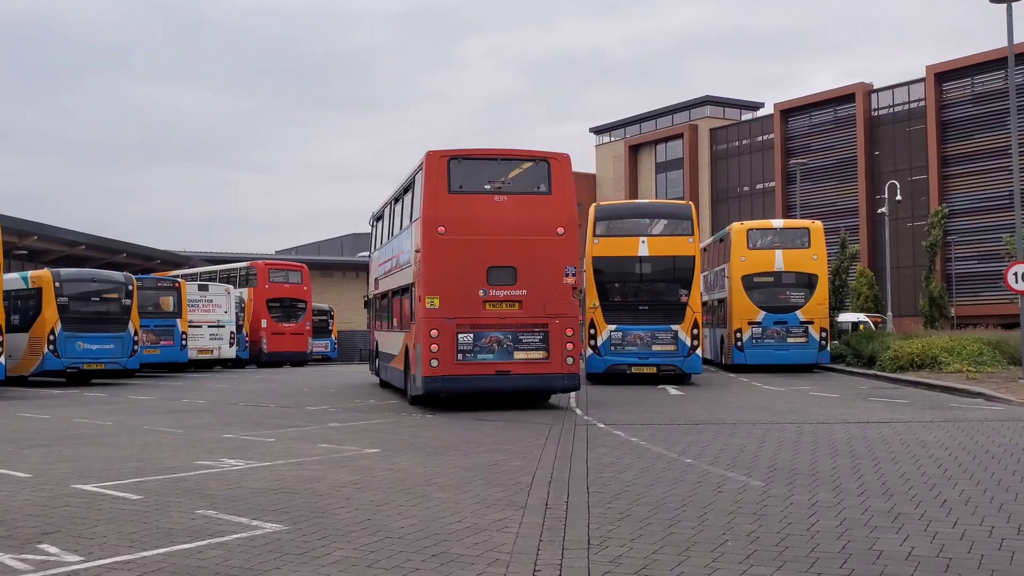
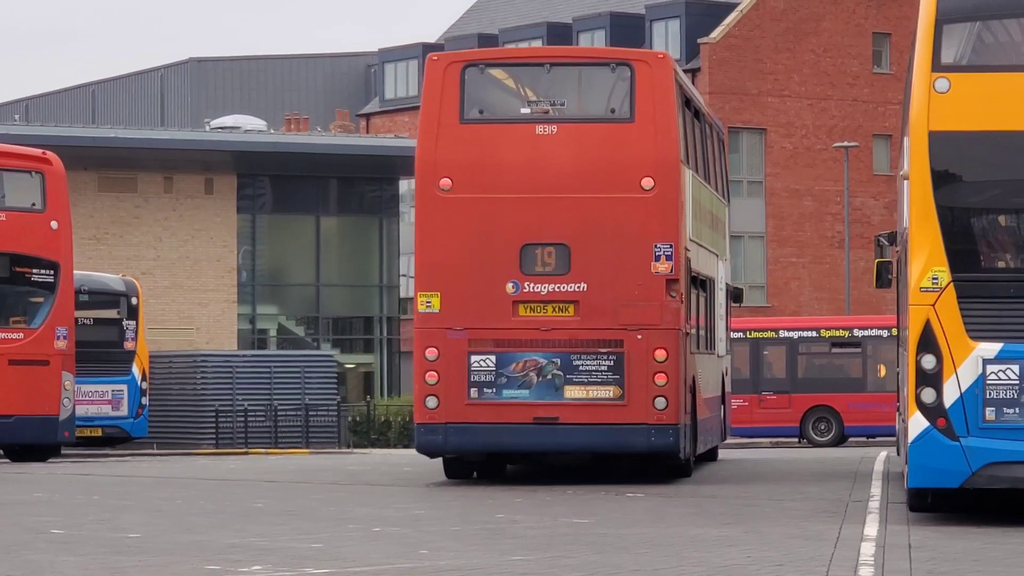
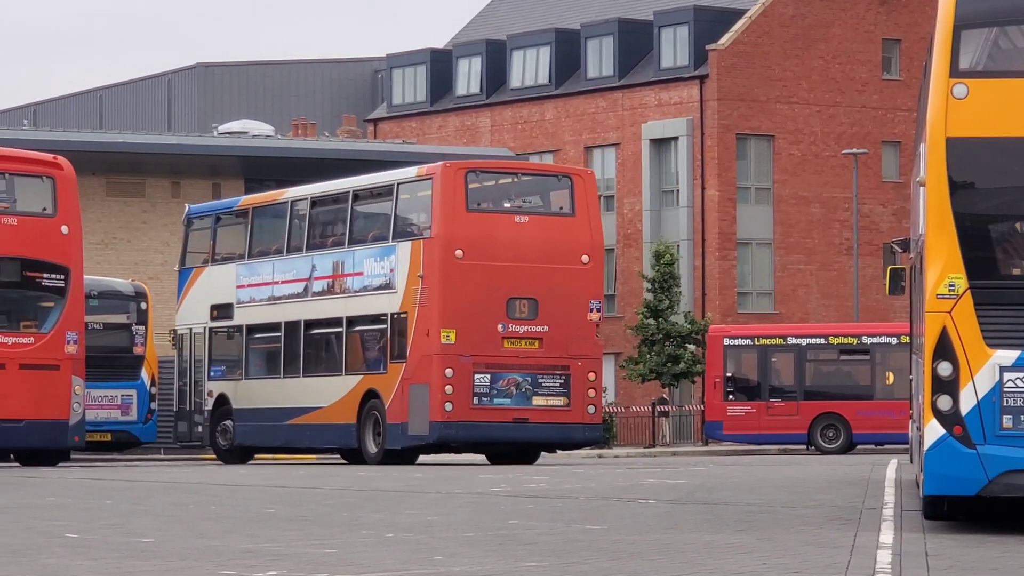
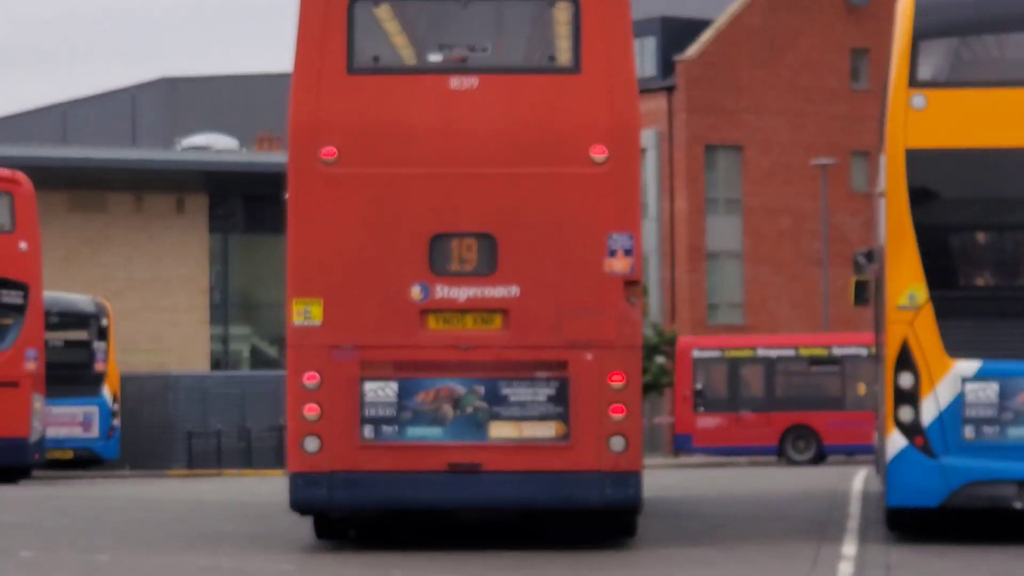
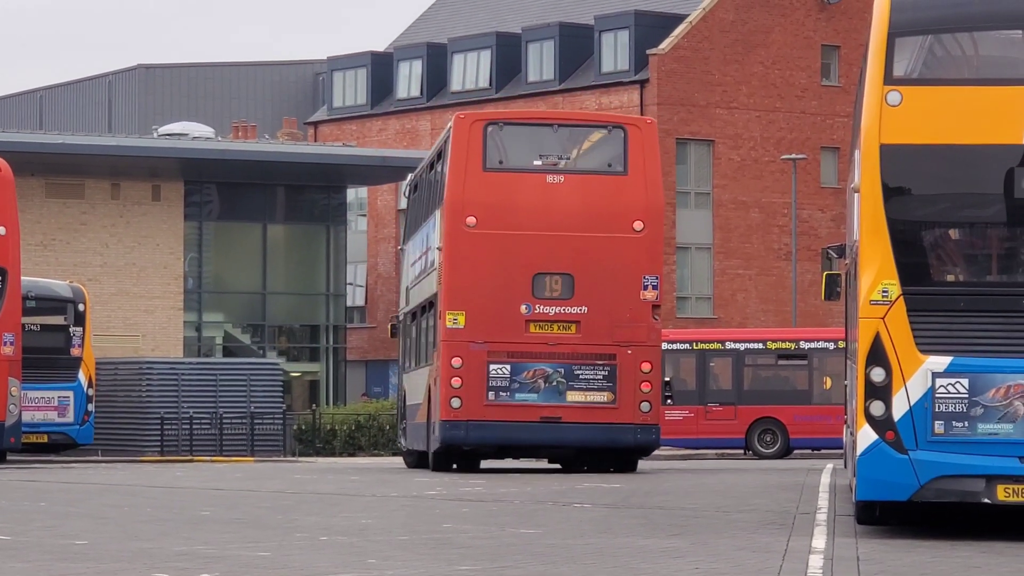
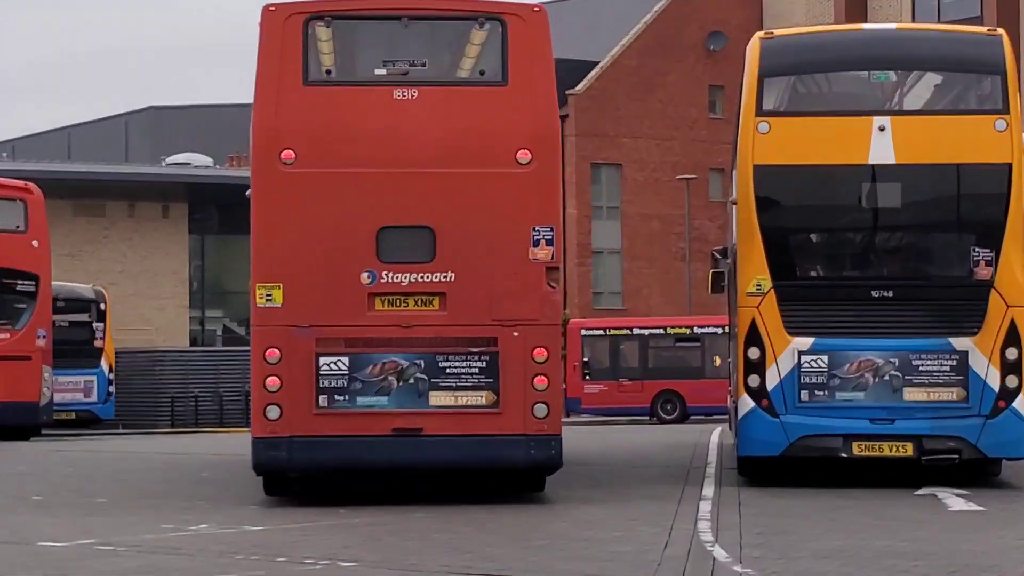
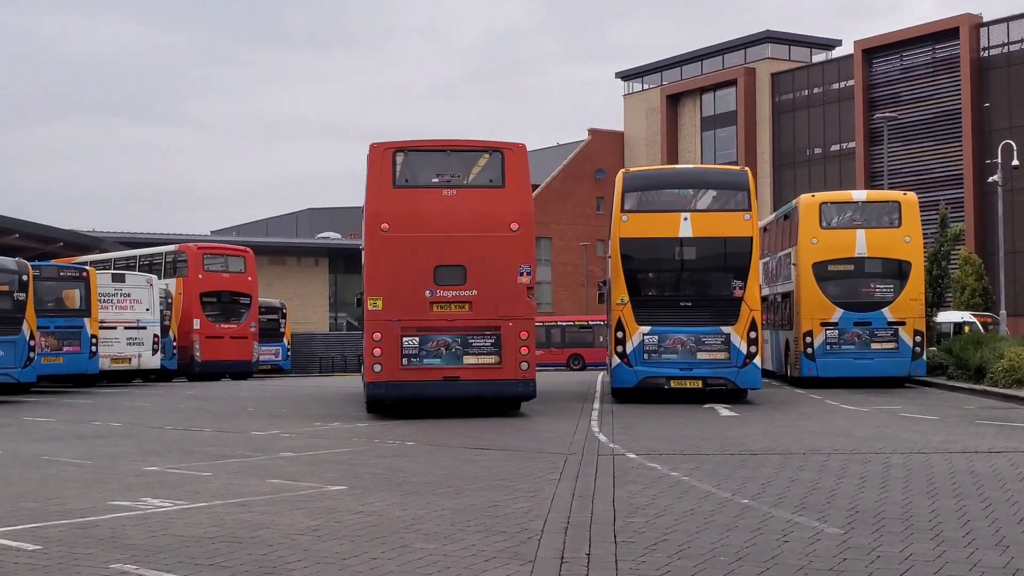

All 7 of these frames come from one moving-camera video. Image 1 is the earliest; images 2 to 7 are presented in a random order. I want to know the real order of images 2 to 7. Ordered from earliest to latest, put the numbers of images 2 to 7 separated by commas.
7, 6, 4, 2, 5, 3
